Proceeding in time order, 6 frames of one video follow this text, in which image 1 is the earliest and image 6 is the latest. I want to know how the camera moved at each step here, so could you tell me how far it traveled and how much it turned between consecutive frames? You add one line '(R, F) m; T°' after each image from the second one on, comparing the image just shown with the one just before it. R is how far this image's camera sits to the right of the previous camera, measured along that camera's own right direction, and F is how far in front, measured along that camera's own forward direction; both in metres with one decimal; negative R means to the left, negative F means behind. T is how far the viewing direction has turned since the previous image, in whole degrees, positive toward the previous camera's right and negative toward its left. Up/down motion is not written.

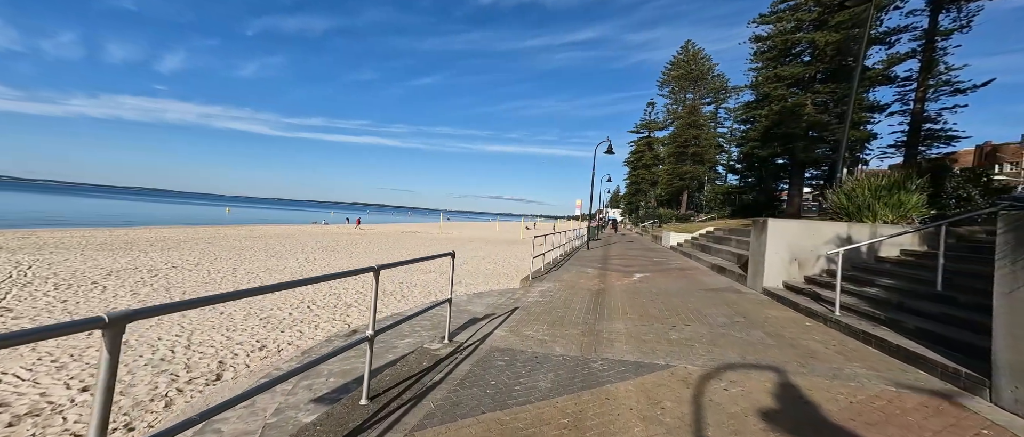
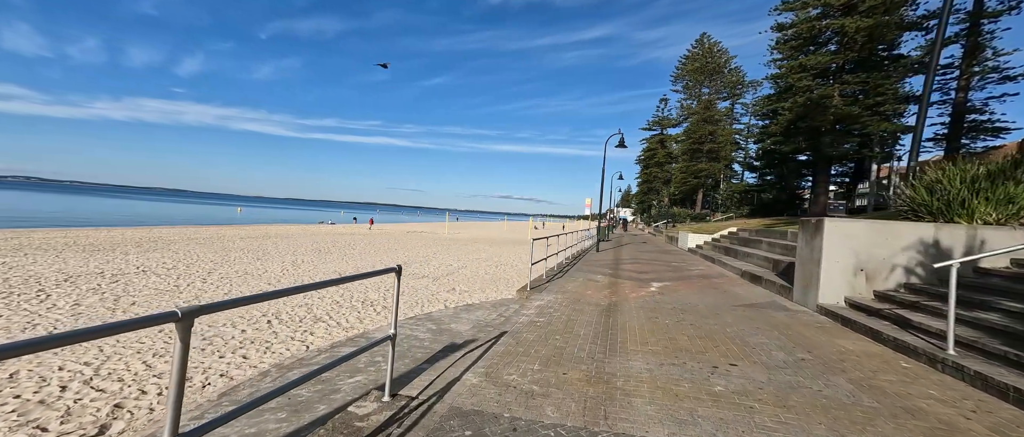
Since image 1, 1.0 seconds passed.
(+0.3, +1.3) m; -2°
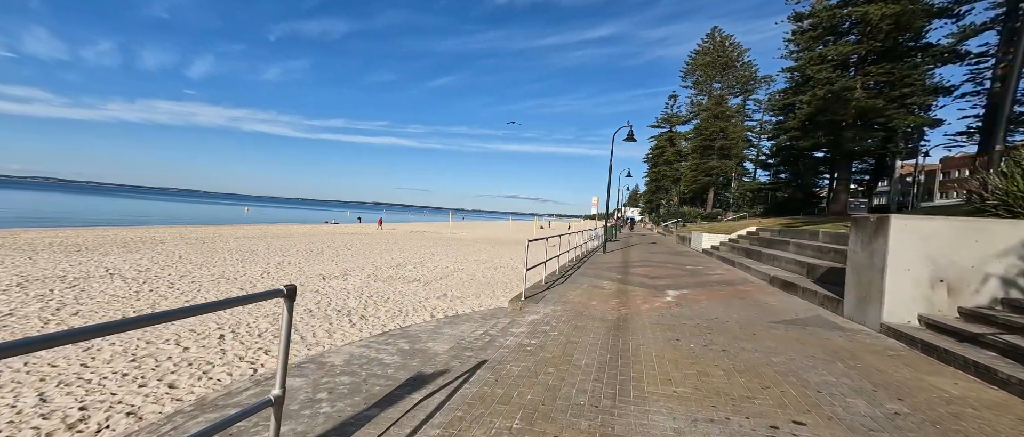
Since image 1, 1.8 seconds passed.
(+0.2, +1.0) m; -1°
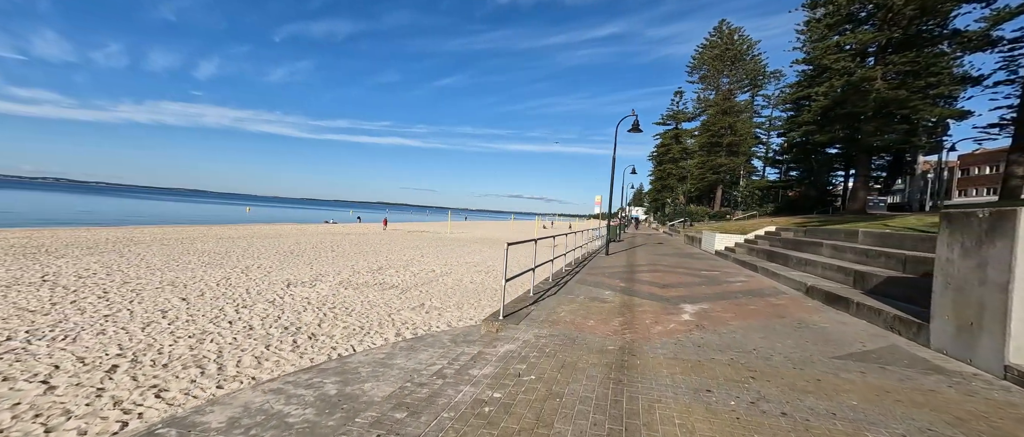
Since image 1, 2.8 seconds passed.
(+0.4, +1.3) m; -1°
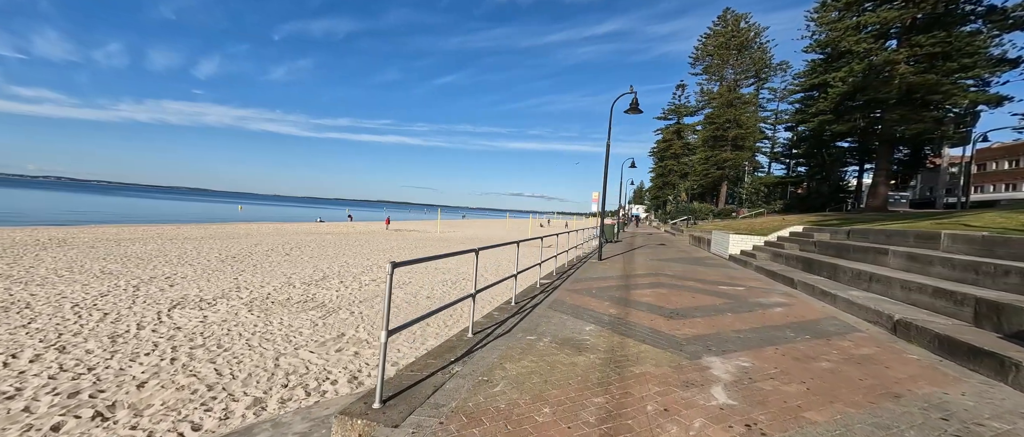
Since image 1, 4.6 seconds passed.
(+0.8, +2.3) m; 0°
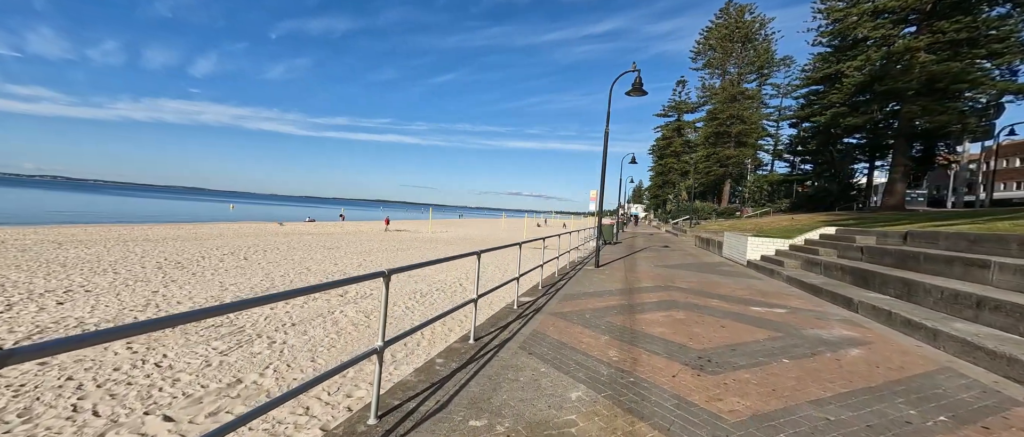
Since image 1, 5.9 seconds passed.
(+0.4, +1.8) m; 0°
